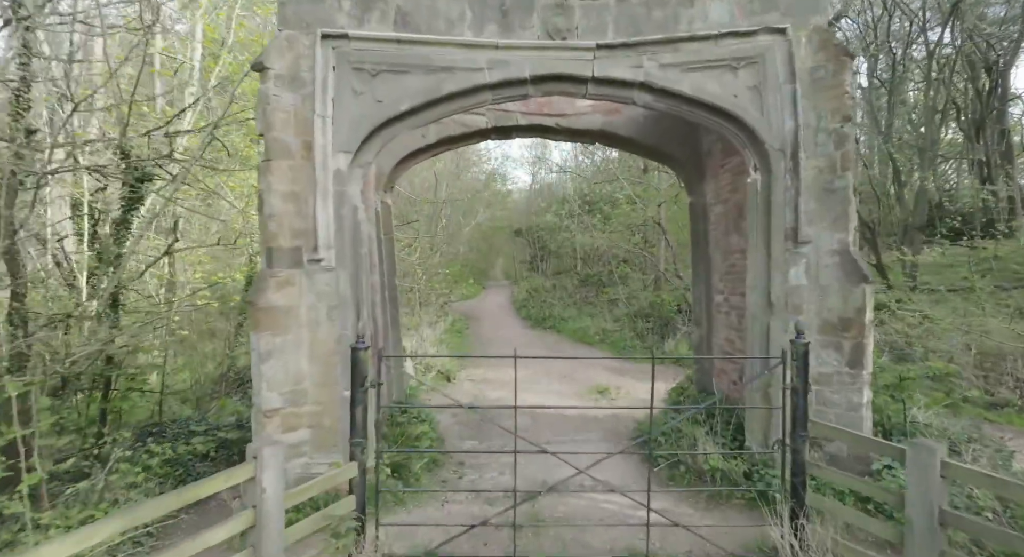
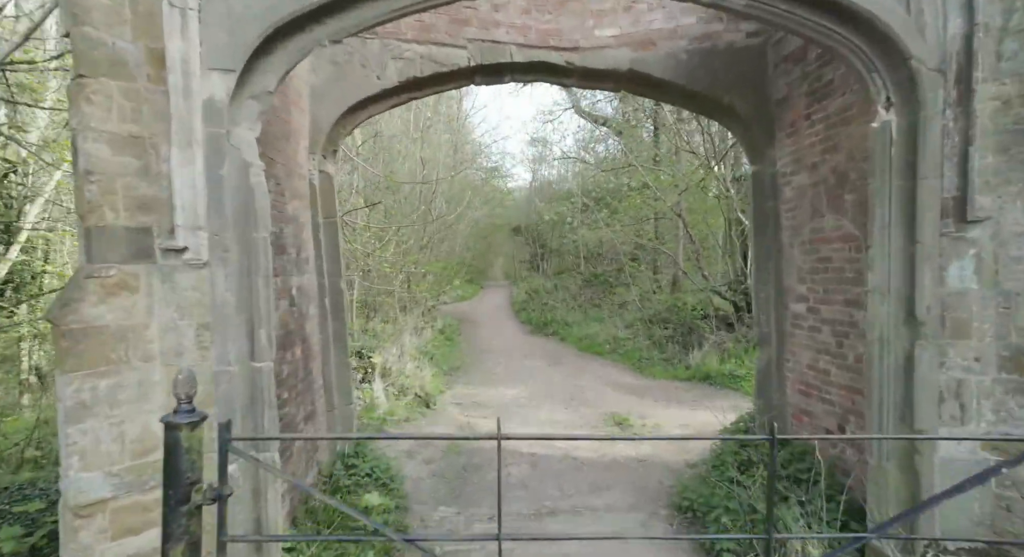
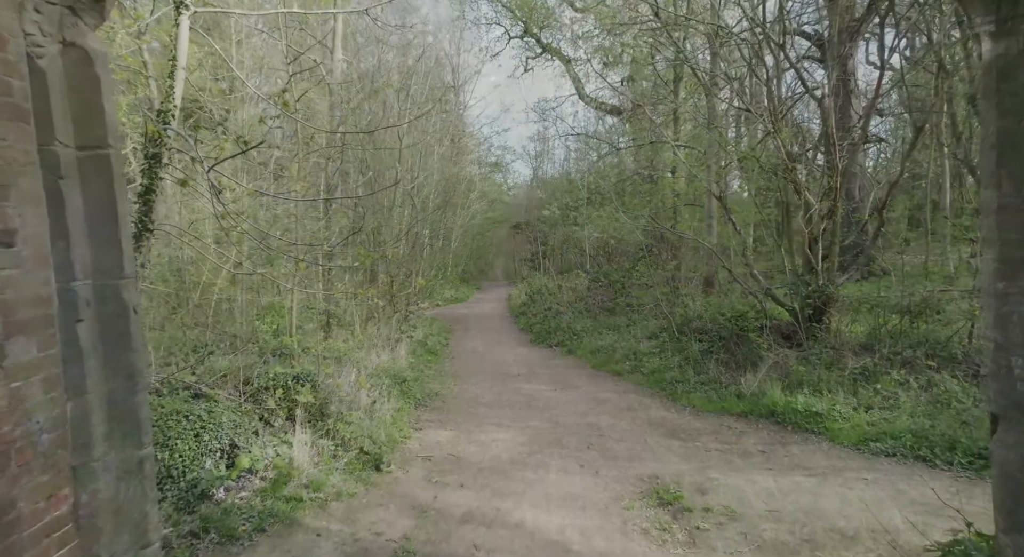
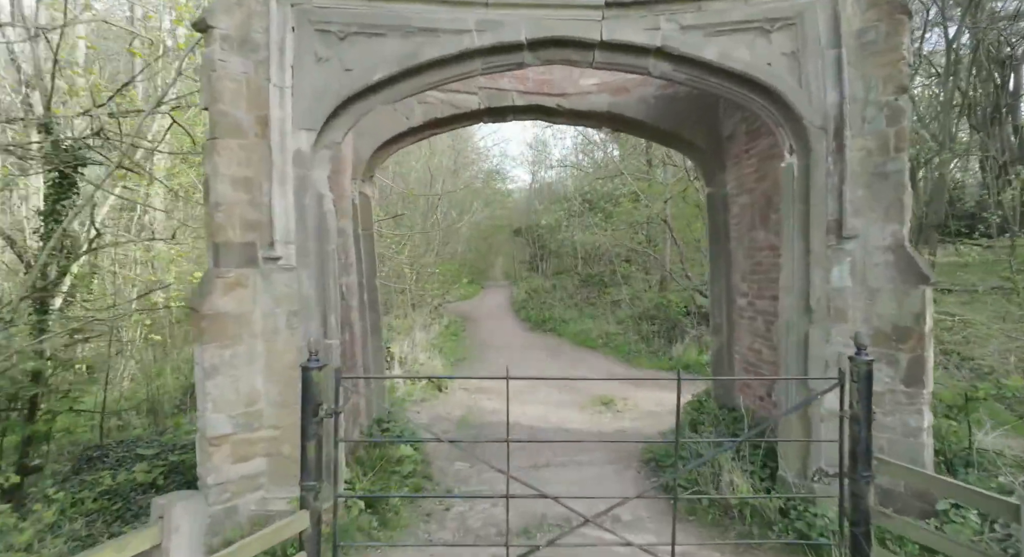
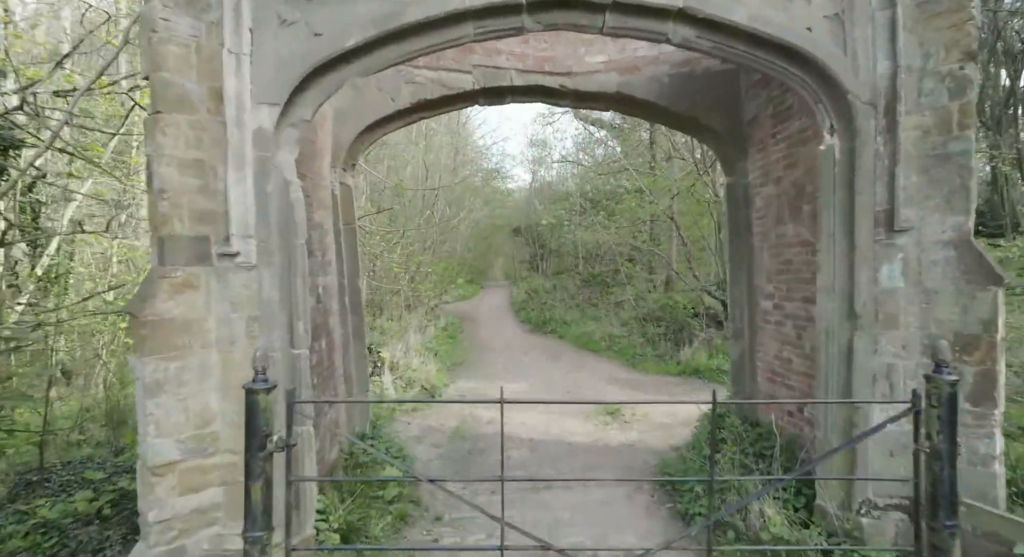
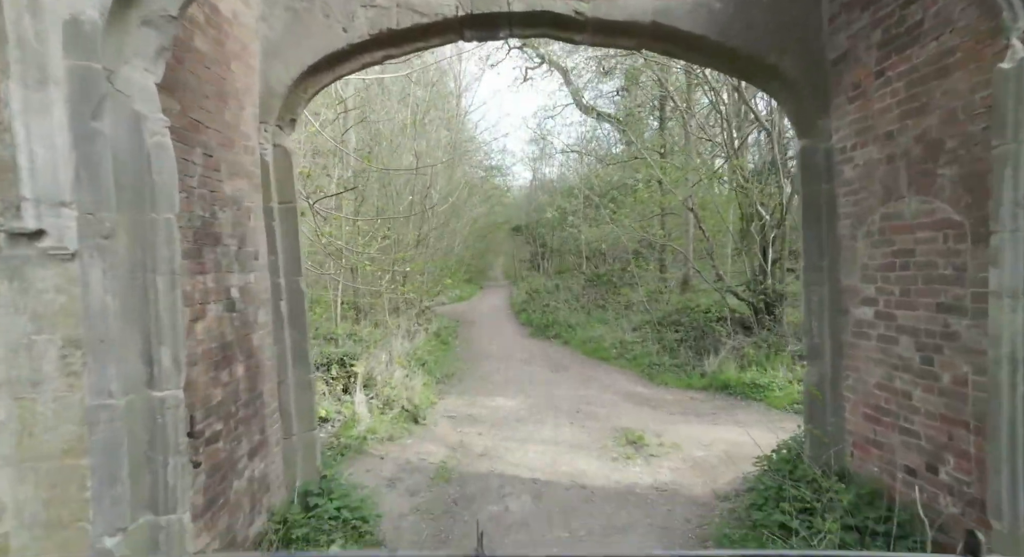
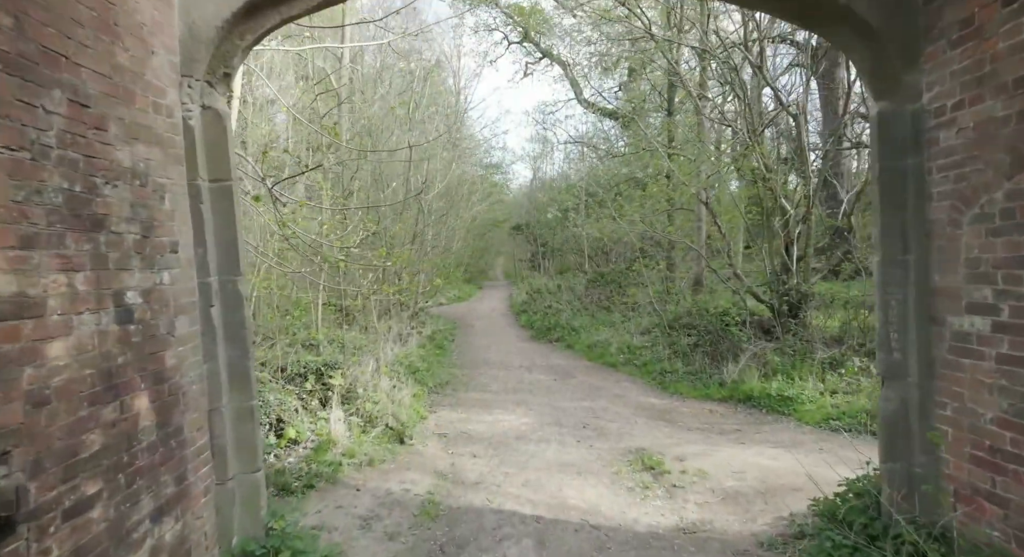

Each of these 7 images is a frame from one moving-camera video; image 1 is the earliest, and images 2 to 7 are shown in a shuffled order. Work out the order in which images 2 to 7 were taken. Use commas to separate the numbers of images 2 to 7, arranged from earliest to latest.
4, 5, 2, 6, 7, 3
